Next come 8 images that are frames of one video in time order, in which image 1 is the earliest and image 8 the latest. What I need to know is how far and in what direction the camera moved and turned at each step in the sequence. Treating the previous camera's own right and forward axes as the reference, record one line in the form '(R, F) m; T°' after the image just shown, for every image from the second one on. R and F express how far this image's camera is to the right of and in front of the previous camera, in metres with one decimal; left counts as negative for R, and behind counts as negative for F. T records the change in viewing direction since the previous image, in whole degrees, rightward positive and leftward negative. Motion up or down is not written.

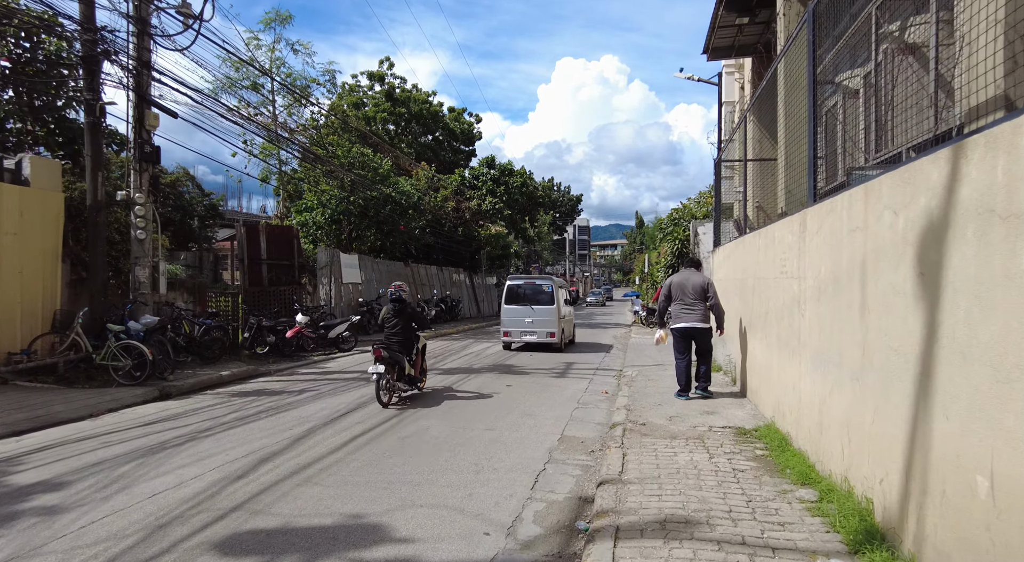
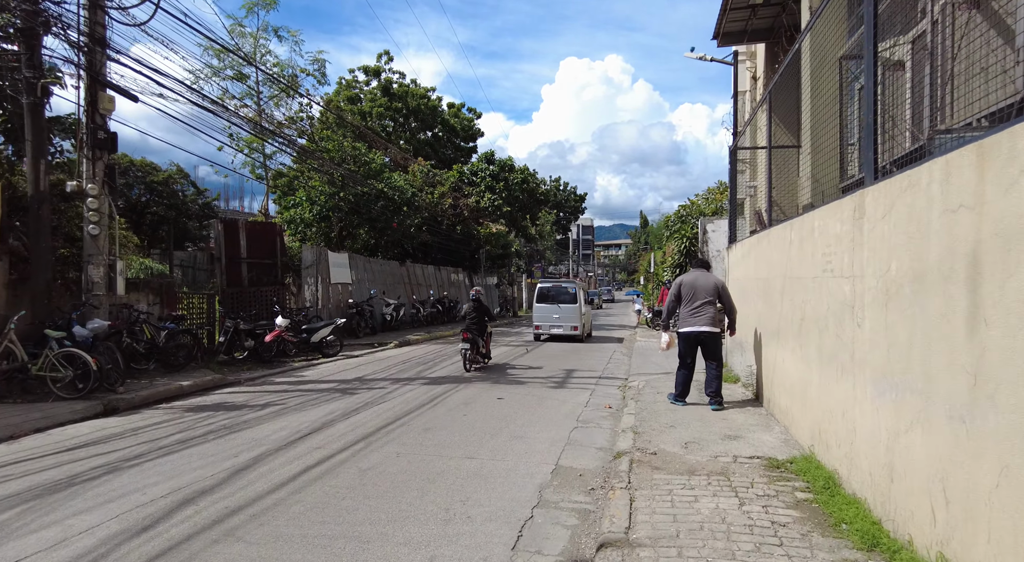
(+0.2, +1.1) m; 0°
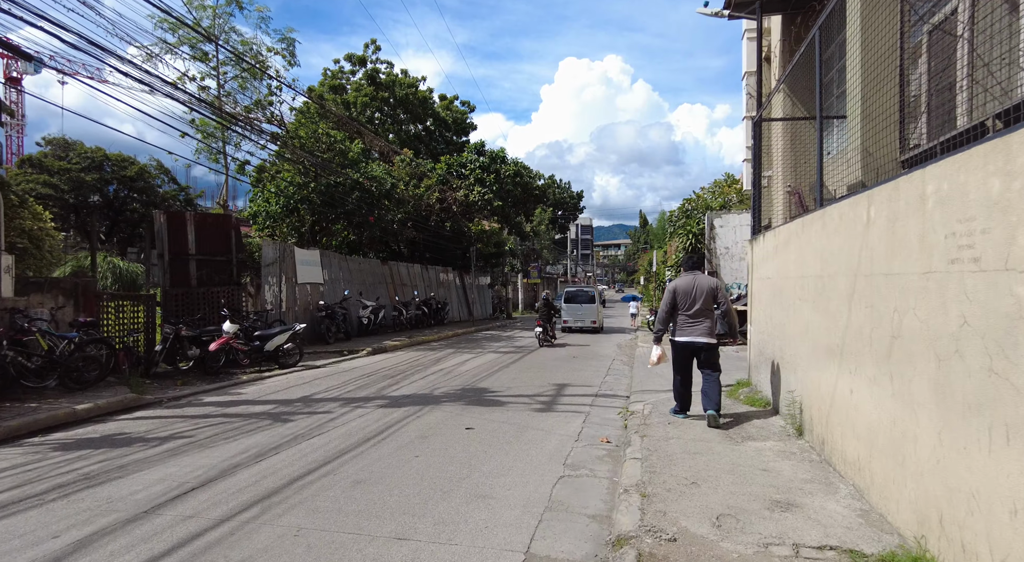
(+0.3, +1.8) m; 0°
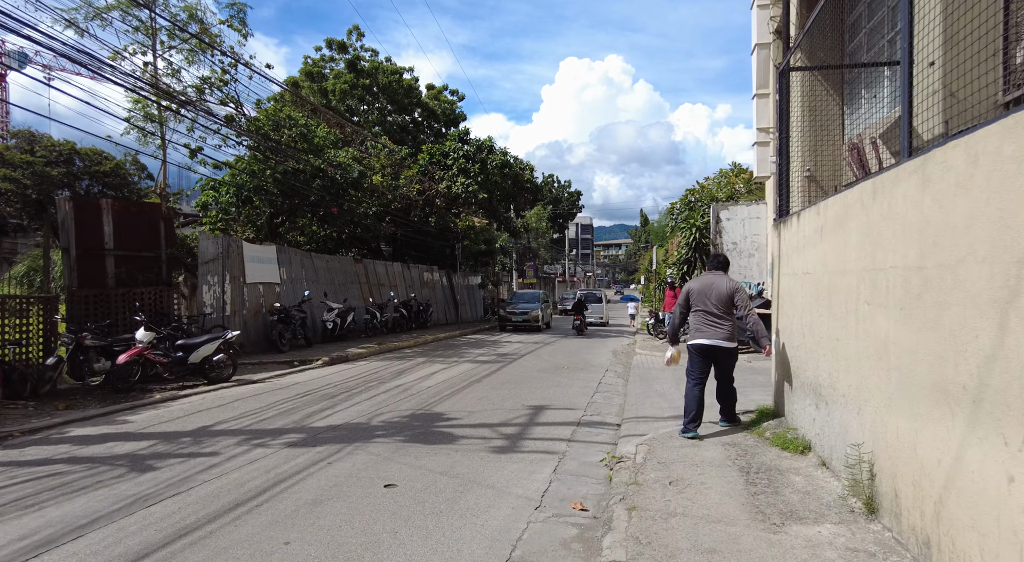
(+0.5, +2.0) m; 0°
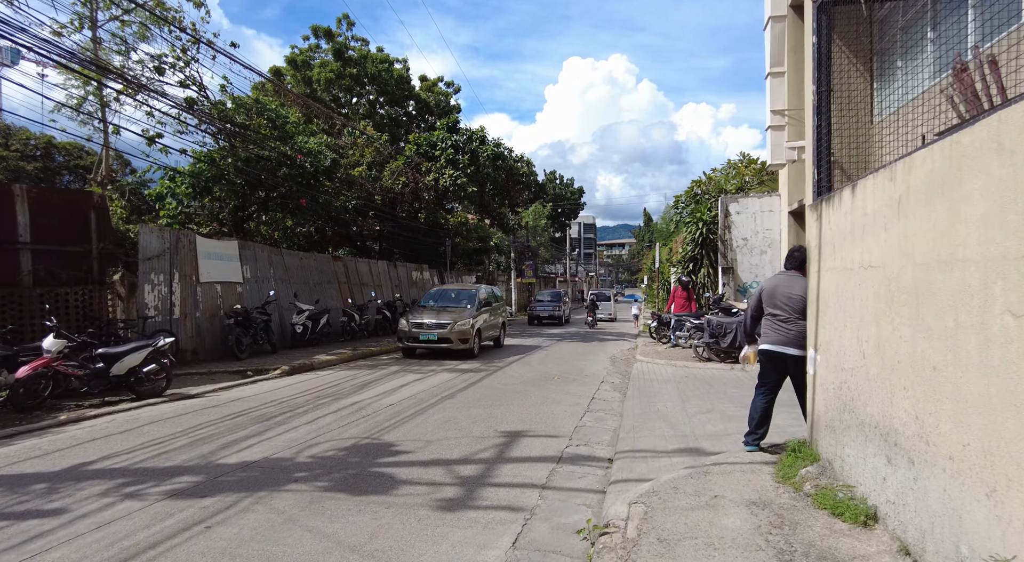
(+0.4, +1.6) m; 0°
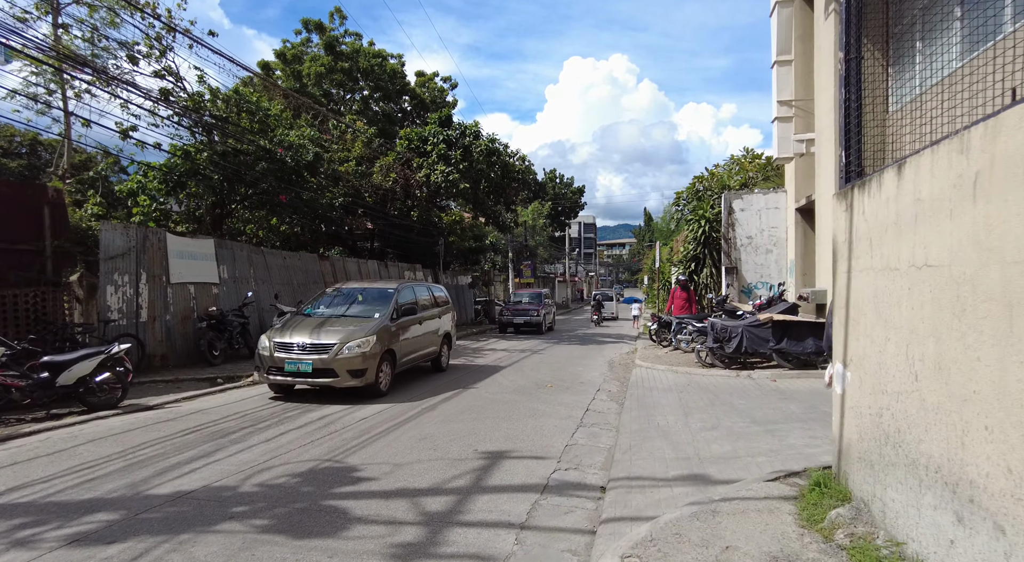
(+0.2, +0.8) m; 0°
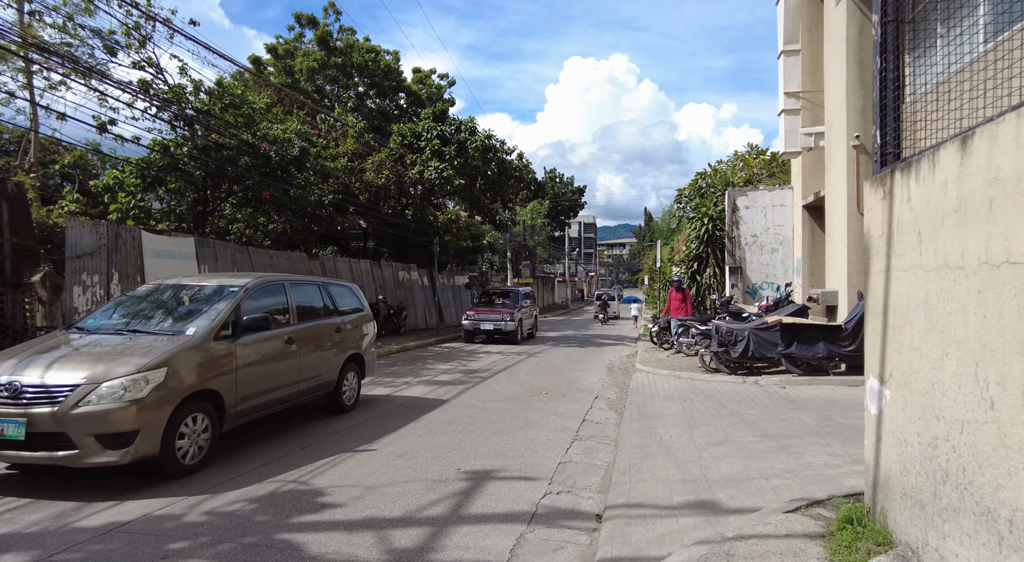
(+0.1, +0.6) m; 0°
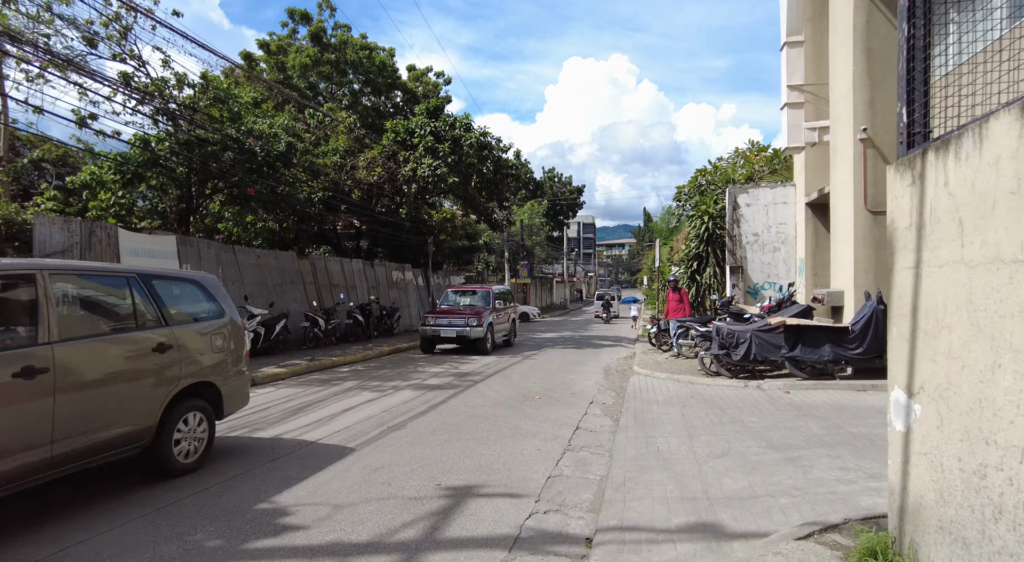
(+0.1, +0.5) m; 0°
